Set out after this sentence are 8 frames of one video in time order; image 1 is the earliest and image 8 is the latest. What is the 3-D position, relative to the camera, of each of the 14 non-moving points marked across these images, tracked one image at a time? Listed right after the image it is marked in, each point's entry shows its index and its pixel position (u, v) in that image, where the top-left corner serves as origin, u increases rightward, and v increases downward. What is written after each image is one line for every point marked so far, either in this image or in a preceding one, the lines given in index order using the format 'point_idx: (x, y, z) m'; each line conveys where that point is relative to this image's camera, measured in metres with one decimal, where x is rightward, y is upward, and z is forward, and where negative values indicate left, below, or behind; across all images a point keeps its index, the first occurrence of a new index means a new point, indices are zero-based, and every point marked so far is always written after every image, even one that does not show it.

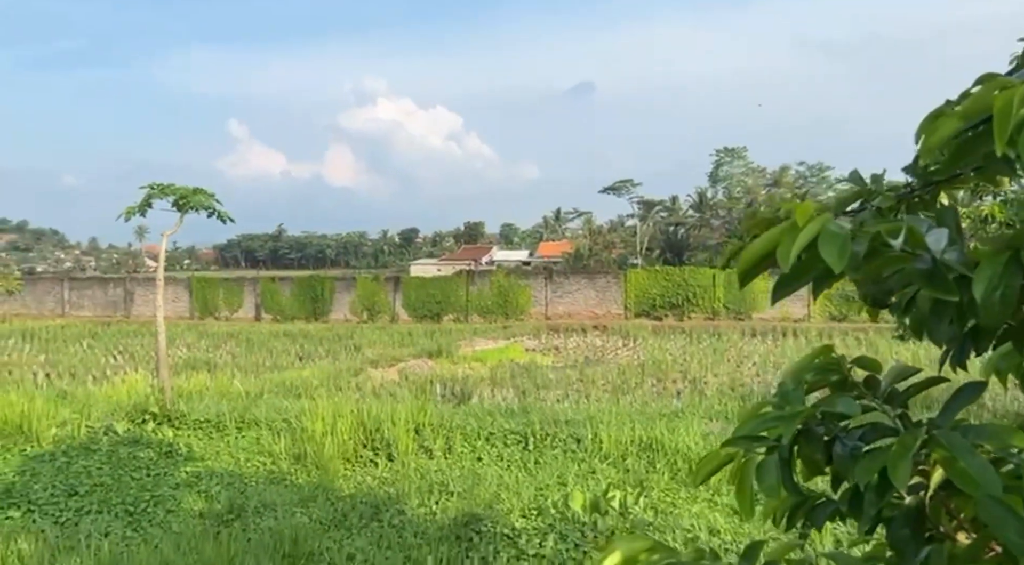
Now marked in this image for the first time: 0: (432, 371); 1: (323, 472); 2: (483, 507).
0: (-1.7, -1.9, +15.5) m
1: (-1.4, -1.4, +5.4) m
2: (-0.2, -1.4, +4.5) m
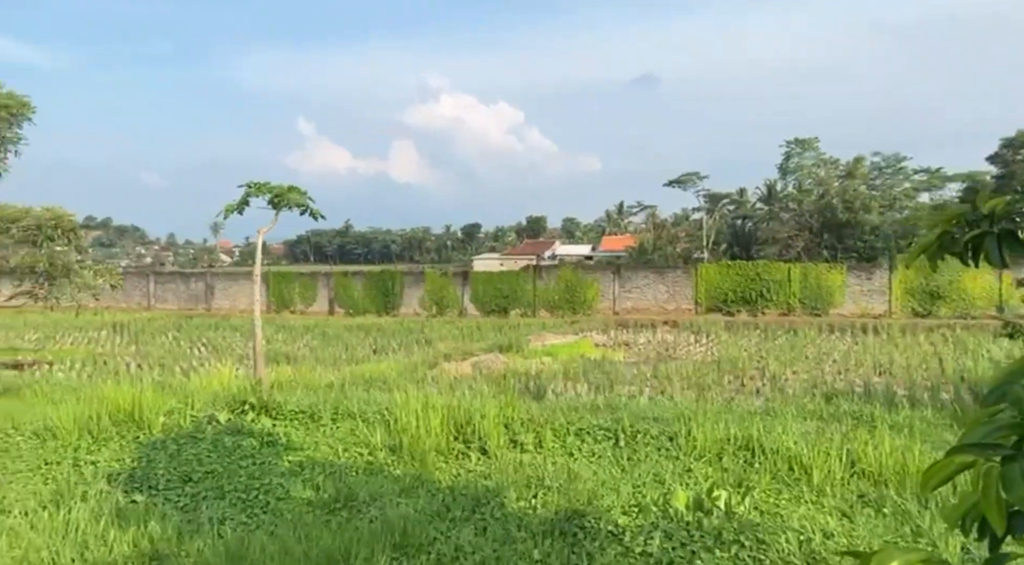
0: (-0.2, -1.8, +15.6) m
1: (-0.7, -1.4, +5.5) m
2: (+0.4, -1.3, +4.5) m
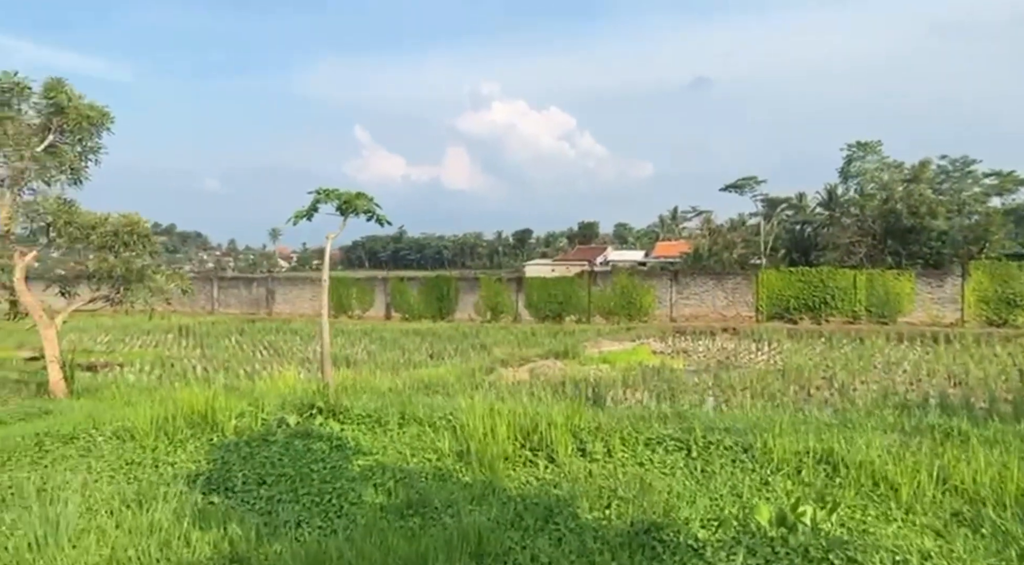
0: (+1.1, -1.9, +15.5) m
1: (-0.2, -1.4, +5.4) m
2: (+0.9, -1.4, +4.4) m
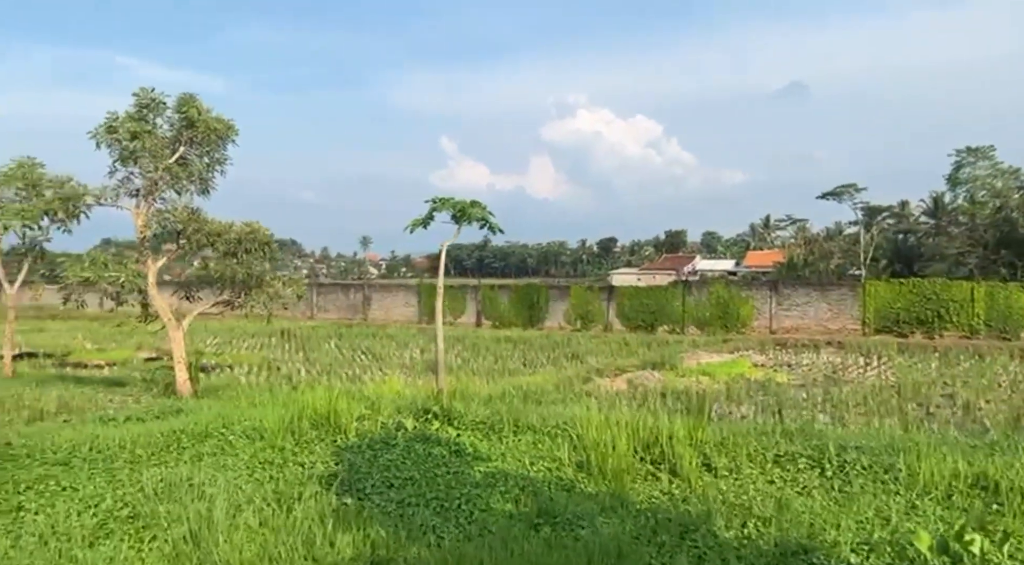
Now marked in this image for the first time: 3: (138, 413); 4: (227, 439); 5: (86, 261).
0: (+3.1, -2.1, +15.2) m
1: (+0.7, -1.5, +5.3) m
2: (+1.7, -1.4, +4.2) m
3: (-4.2, -1.5, +8.4) m
4: (-2.6, -1.4, +6.6) m
5: (-5.5, +0.3, +9.7) m
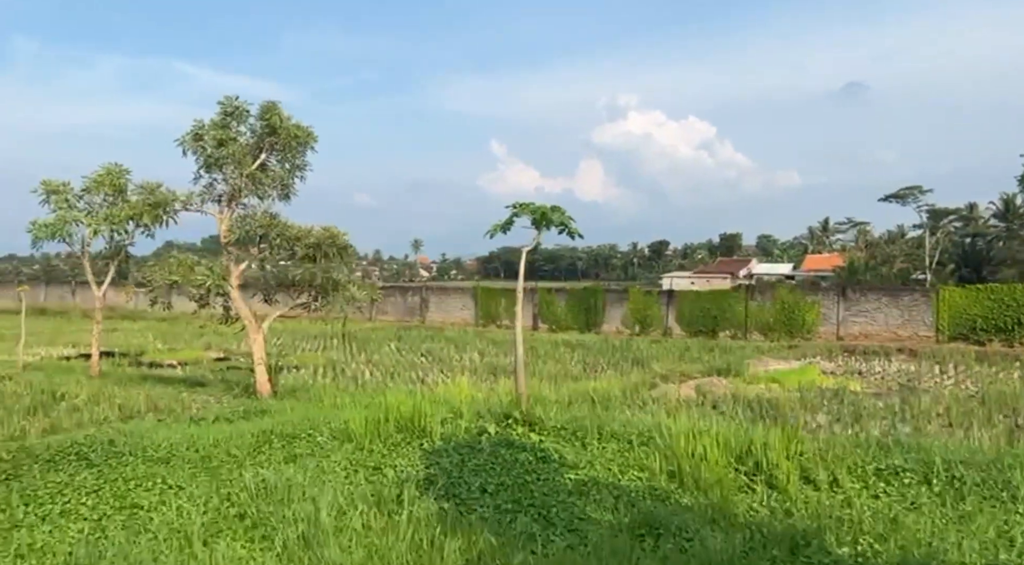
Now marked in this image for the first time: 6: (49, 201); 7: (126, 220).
0: (+4.4, -2.2, +14.9) m
1: (+1.4, -1.5, +5.2) m
2: (+2.2, -1.5, +4.0) m
3: (-3.3, -1.5, +8.6) m
4: (-1.8, -1.5, +6.7) m
5: (-4.5, +0.2, +10.0) m
6: (-7.5, +1.3, +11.8) m
7: (-6.3, +1.0, +12.0) m
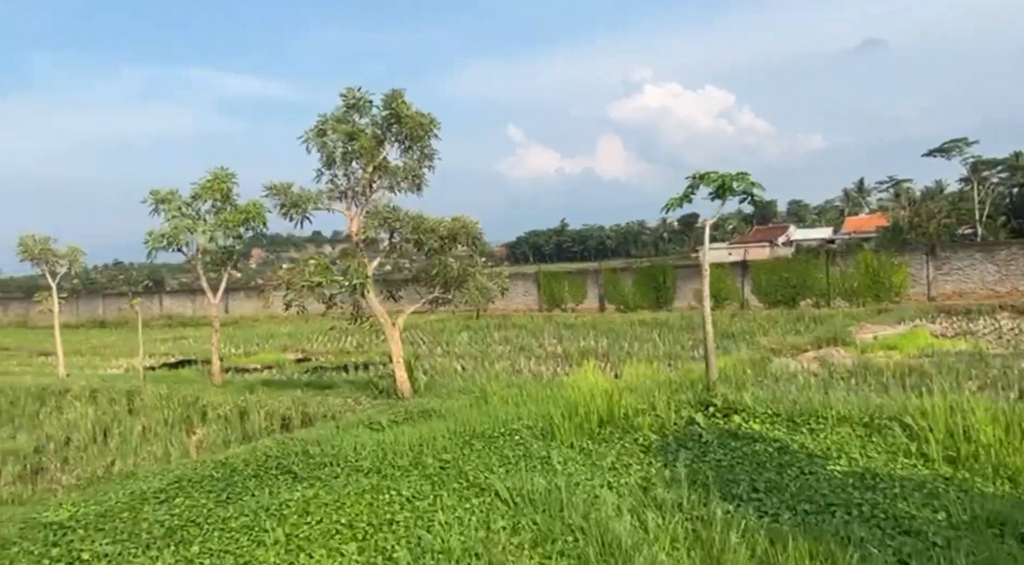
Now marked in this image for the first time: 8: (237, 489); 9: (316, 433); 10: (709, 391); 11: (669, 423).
0: (+6.7, -1.5, +14.2) m
1: (+3.2, -1.2, +4.7) m
2: (+4.0, -1.2, +3.4) m
3: (-1.4, -1.5, +8.3) m
4: (+0.1, -1.4, +6.3) m
5: (-2.6, +0.2, +9.7) m
6: (-5.6, +1.1, +11.6) m
7: (-4.3, +0.9, +11.7) m
8: (-2.1, -1.5, +5.5) m
9: (-1.9, -1.5, +7.3) m
10: (+2.0, -1.1, +7.6) m
11: (+1.4, -1.2, +6.5) m
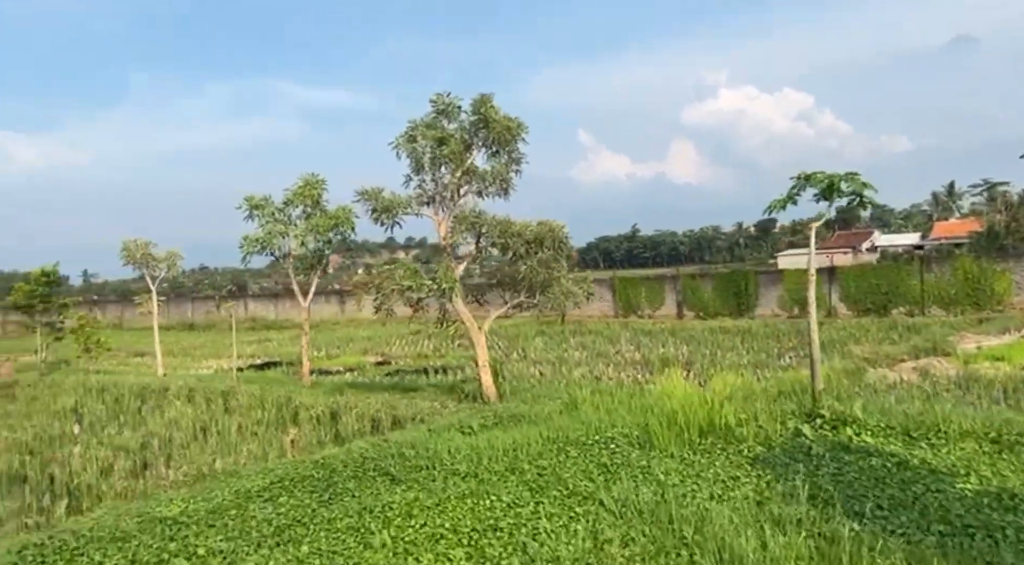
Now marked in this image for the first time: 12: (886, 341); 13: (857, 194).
0: (+8.2, -1.6, +13.4) m
1: (+3.8, -1.3, +4.2) m
2: (+4.5, -1.2, +2.9) m
3: (-0.4, -1.5, +8.2) m
4: (+0.9, -1.4, +6.2) m
5: (-1.5, +0.2, +9.8) m
6: (-4.2, +1.1, +12.0) m
7: (-3.0, +0.9, +12.0) m
8: (-1.3, -1.6, +5.5) m
9: (-1.0, -1.5, +7.3) m
10: (+2.9, -1.2, +7.2) m
11: (+2.2, -1.3, +6.3) m
12: (+10.0, -1.5, +19.6) m
13: (+3.2, +0.8, +6.8) m
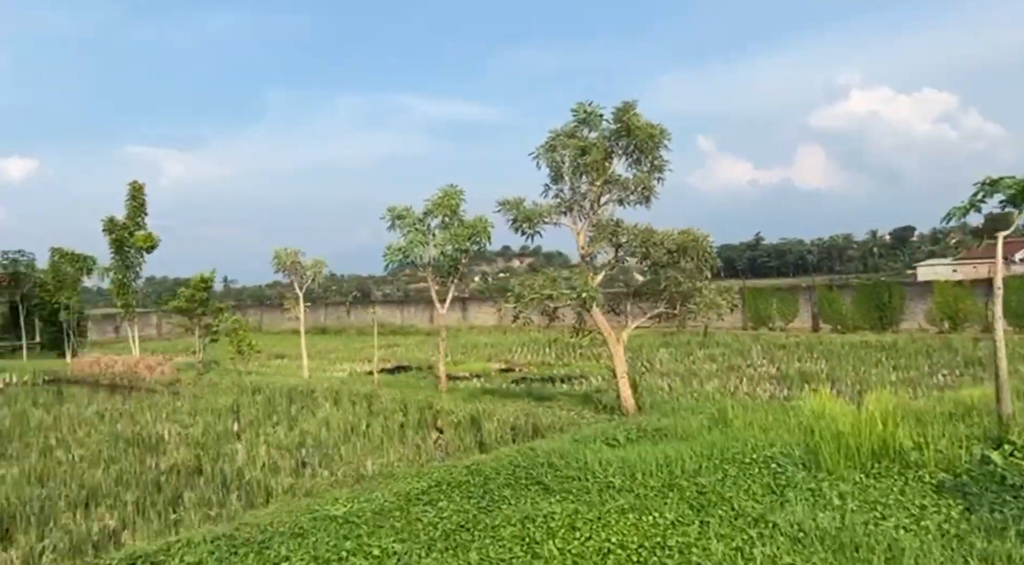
0: (+10.5, -1.9, +11.9) m
1: (+4.7, -1.4, +3.5) m
2: (+5.2, -1.3, +2.1) m
3: (+1.2, -1.6, +8.1) m
4: (+2.1, -1.5, +5.9) m
5: (+0.4, 0.0, +9.8) m
6: (-2.0, +1.0, +12.4) m
7: (-0.7, +0.7, +12.2) m
8: (-0.1, -1.6, +5.6) m
9: (+0.4, -1.6, +7.3) m
10: (+4.3, -1.3, +6.6) m
11: (+3.5, -1.4, +5.8) m
12: (+13.2, -1.9, +17.7) m
13: (+4.5, +0.7, +6.2) m
